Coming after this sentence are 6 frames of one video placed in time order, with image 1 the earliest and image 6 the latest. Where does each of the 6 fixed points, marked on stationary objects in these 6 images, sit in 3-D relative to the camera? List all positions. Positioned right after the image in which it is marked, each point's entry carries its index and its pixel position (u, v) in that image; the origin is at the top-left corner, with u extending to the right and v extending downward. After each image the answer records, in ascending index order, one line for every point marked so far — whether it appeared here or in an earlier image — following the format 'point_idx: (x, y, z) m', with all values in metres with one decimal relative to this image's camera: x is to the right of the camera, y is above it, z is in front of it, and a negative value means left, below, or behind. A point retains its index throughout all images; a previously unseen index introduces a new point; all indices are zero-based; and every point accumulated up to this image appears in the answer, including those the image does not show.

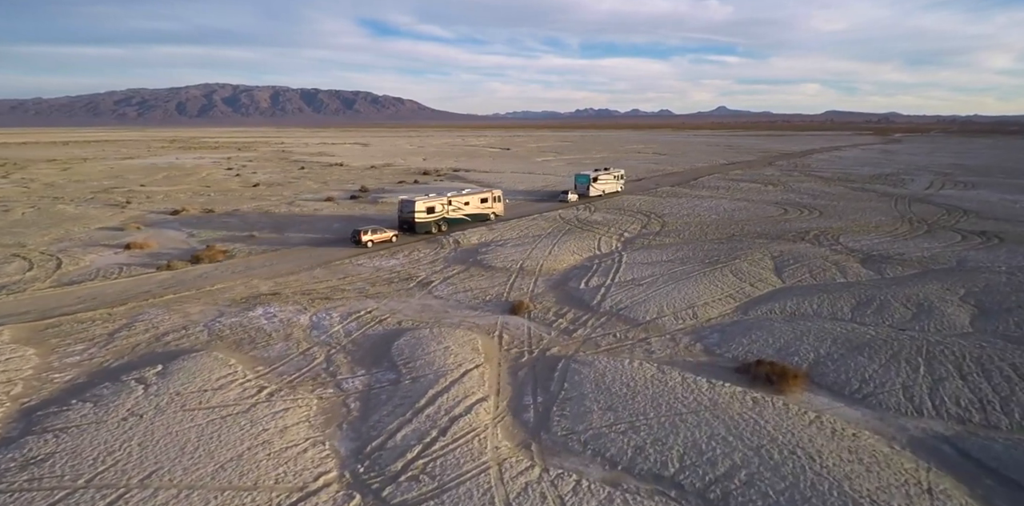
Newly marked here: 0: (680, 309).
0: (+5.9, -2.0, +17.1) m
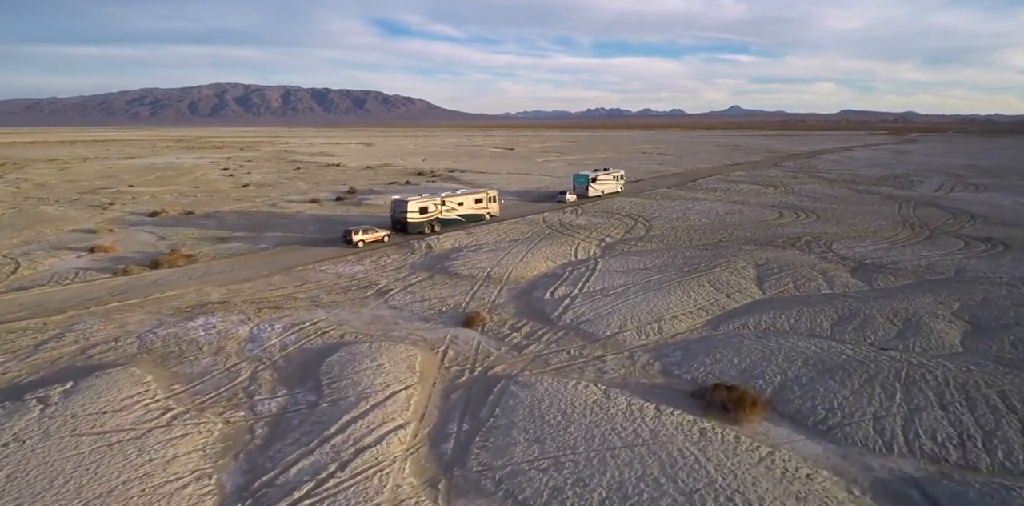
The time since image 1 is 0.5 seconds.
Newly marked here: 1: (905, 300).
0: (+4.3, -2.3, +16.0) m
1: (+14.5, -1.7, +18.0) m
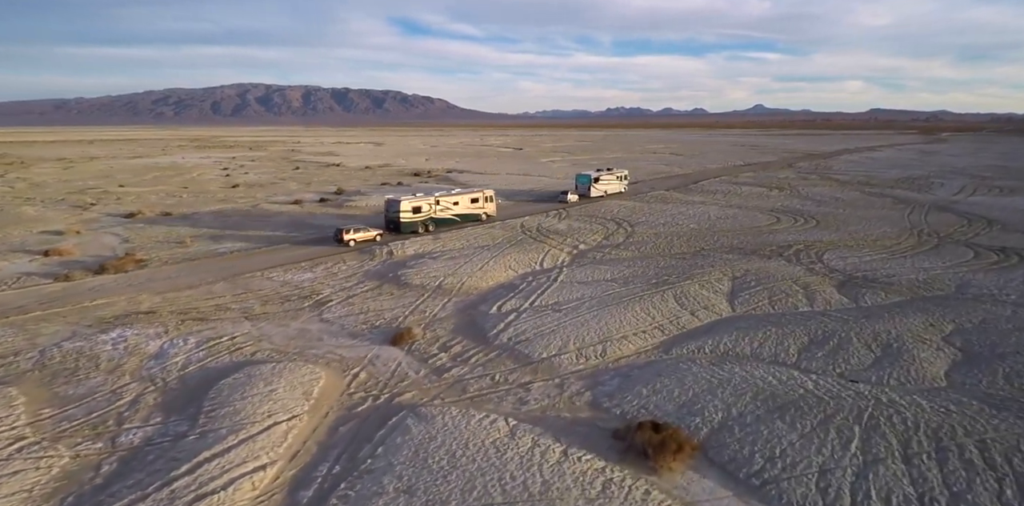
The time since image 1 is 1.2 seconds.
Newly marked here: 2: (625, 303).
0: (+2.2, -2.7, +14.4) m
1: (+12.5, -2.2, +16.0) m
2: (+4.1, -1.8, +17.6) m
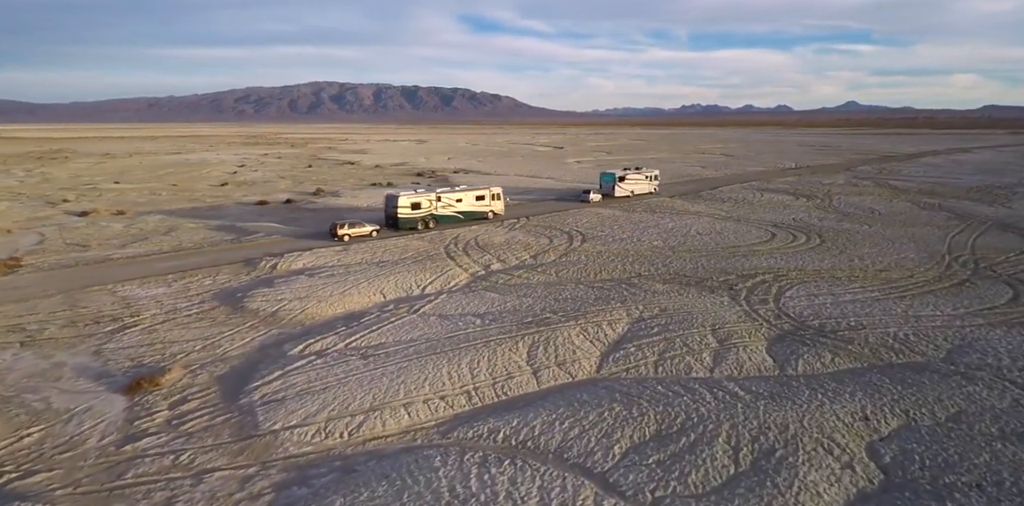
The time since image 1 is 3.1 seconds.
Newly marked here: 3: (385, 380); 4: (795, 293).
0: (-3.7, -3.6, +10.8) m
1: (+6.7, -3.4, +11.1) m
2: (-1.4, -2.7, +13.7) m
3: (-3.1, -3.2, +12.1) m
4: (+10.5, -1.5, +17.9) m
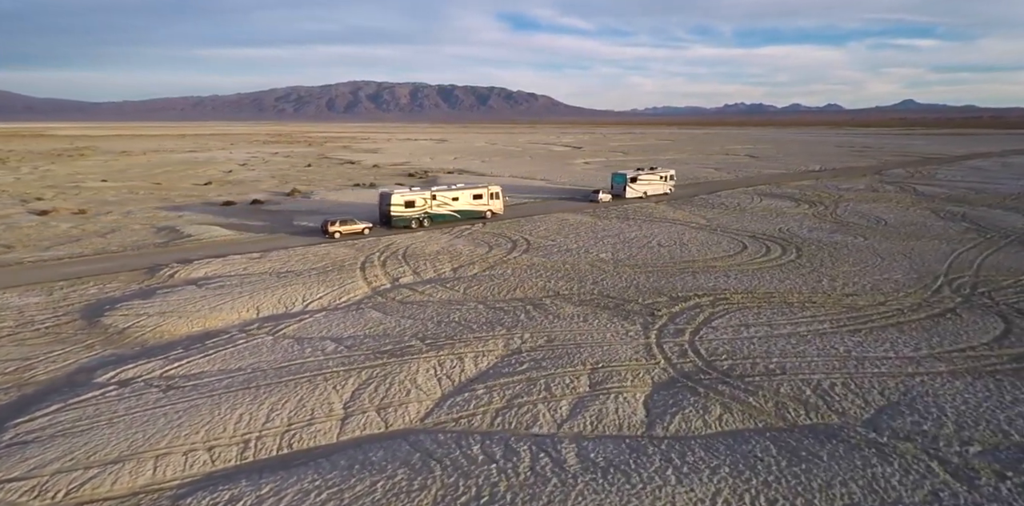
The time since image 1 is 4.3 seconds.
0: (-8.0, -4.0, +9.1) m
1: (+2.4, -4.1, +8.6) m
2: (-5.5, -3.1, +11.8) m
3: (-7.4, -3.6, +10.3) m
4: (+6.7, -2.1, +15.2) m
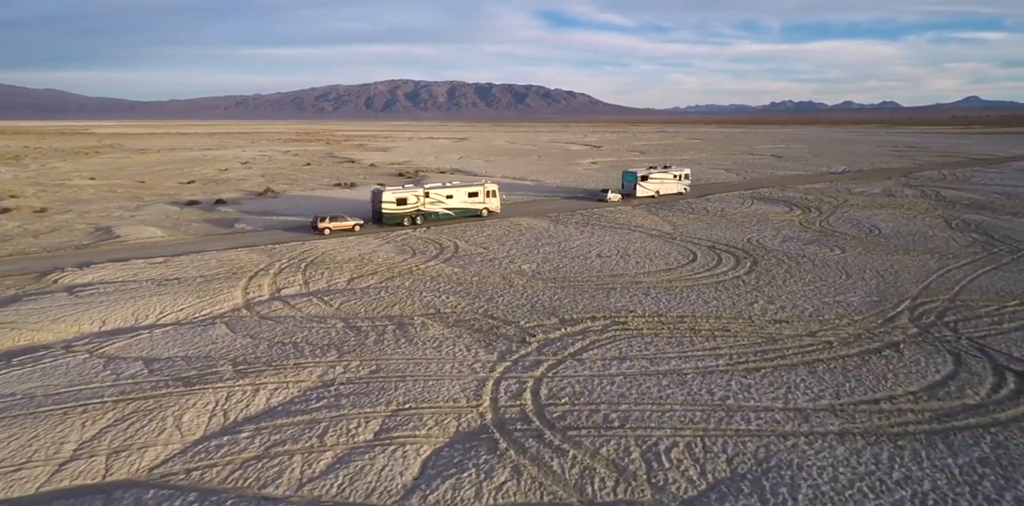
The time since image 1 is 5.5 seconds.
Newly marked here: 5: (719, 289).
0: (-12.8, -4.2, +7.9) m
1: (-2.5, -4.5, +6.6) m
2: (-10.1, -3.4, +10.5) m
3: (-12.1, -3.8, +9.1) m
4: (+2.3, -2.6, +12.9) m
5: (+7.7, -1.4, +18.0) m
